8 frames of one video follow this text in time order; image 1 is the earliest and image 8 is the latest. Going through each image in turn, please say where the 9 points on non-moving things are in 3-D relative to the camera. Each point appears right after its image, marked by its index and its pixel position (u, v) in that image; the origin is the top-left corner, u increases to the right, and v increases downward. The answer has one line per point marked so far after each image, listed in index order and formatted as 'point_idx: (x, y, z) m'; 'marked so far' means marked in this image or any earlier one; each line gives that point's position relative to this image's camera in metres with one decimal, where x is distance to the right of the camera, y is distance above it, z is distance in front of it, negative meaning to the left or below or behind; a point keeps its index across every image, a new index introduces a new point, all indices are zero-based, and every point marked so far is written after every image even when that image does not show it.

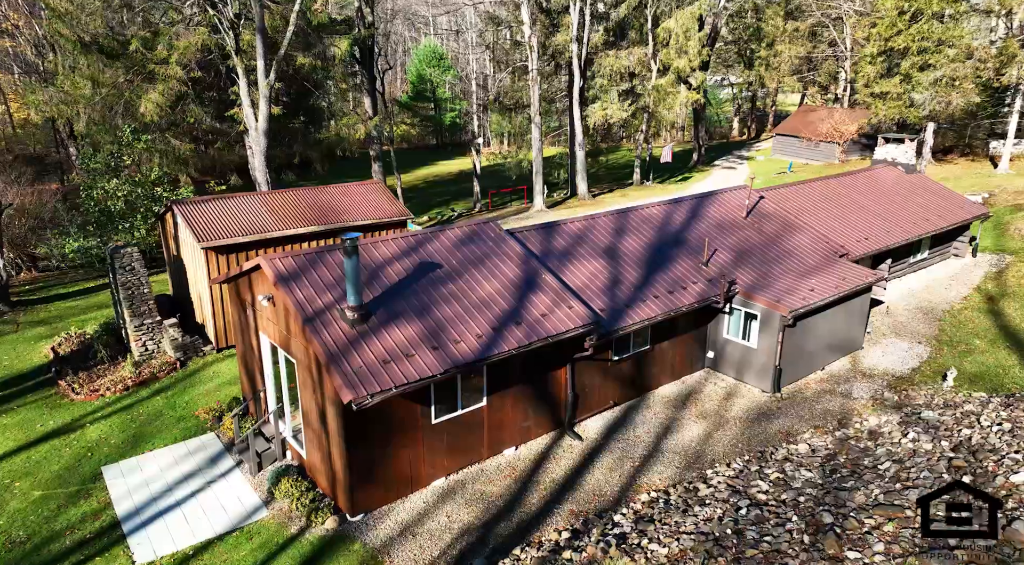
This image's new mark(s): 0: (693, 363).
0: (+4.2, -1.8, +15.7) m
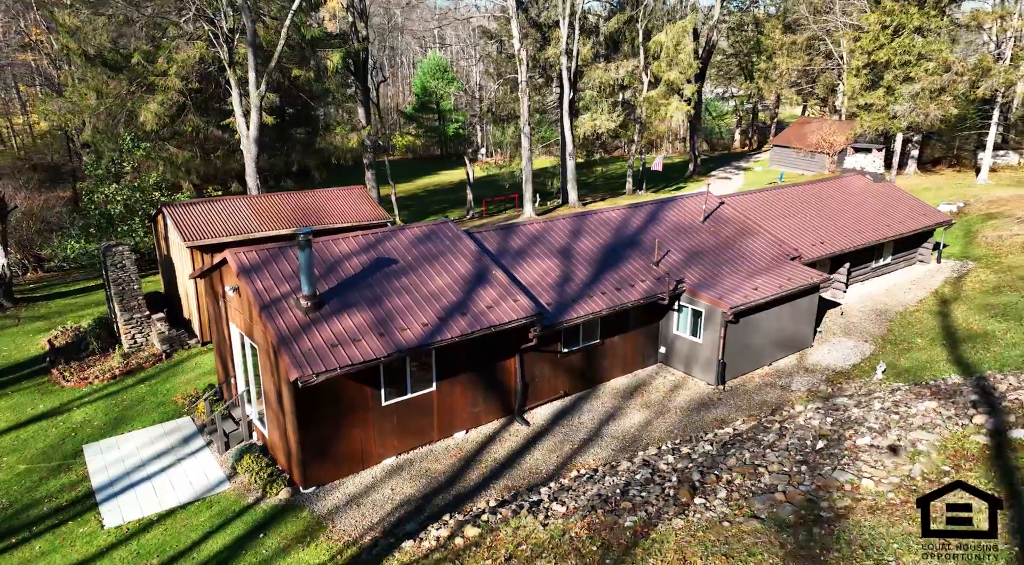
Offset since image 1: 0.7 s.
0: (+3.3, -1.8, +16.6) m
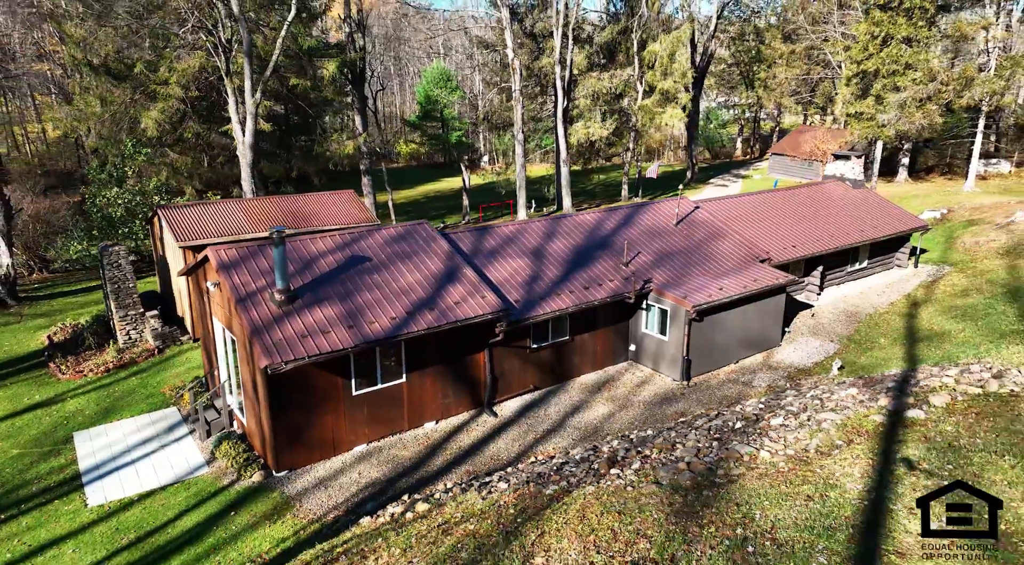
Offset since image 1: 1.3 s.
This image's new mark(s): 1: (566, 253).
0: (+2.6, -1.8, +17.2) m
1: (+1.3, +0.8, +17.1) m
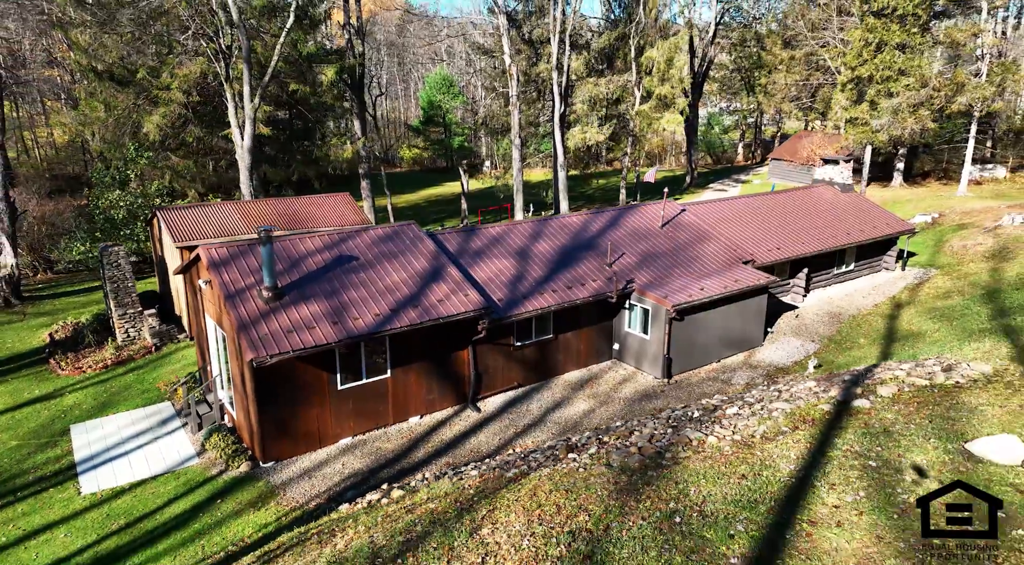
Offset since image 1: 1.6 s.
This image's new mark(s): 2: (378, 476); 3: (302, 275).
0: (+2.3, -1.8, +17.6) m
1: (+1.0, +0.8, +17.6) m
2: (-2.4, -3.5, +12.6) m
3: (-4.3, +0.2, +14.0) m
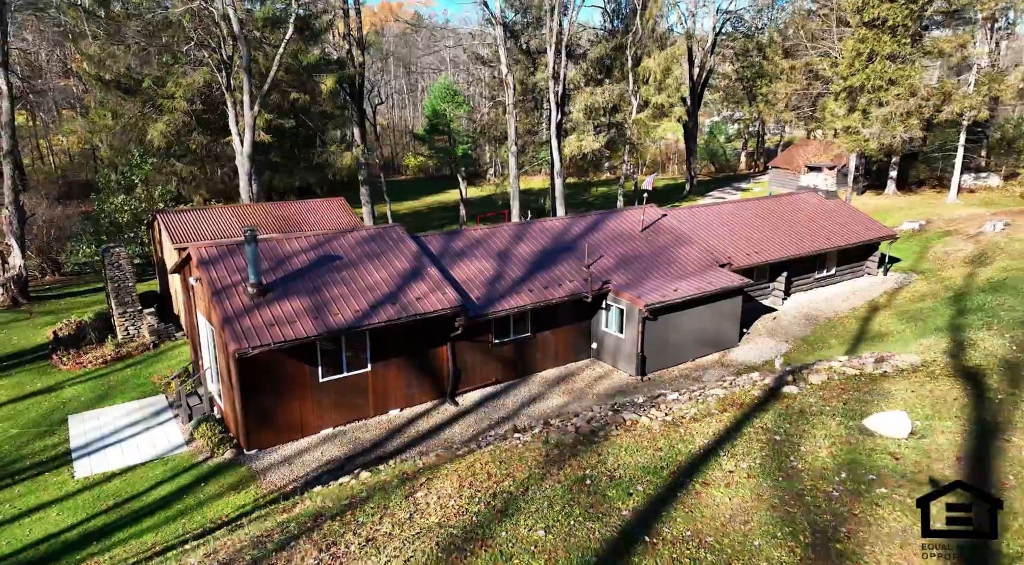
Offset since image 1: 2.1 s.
0: (+1.8, -1.8, +18.3) m
1: (+0.5, +0.7, +18.2) m
2: (-3.0, -3.5, +13.3) m
3: (-4.8, +0.2, +14.8) m
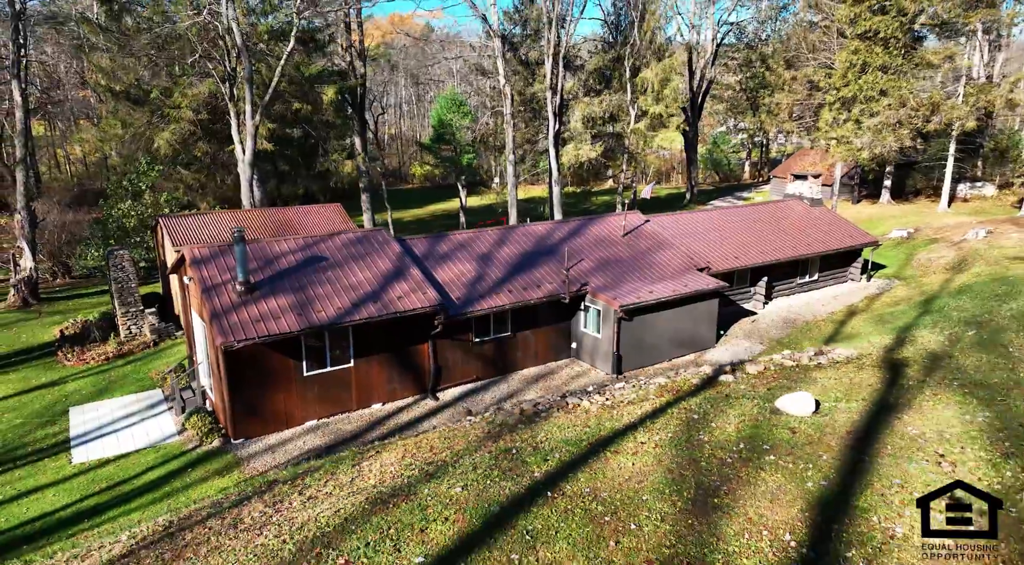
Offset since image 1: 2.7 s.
0: (+1.3, -1.9, +18.9) m
1: (0.0, +0.7, +19.0) m
2: (-3.6, -3.4, +14.0) m
3: (-5.4, +0.2, +15.6) m
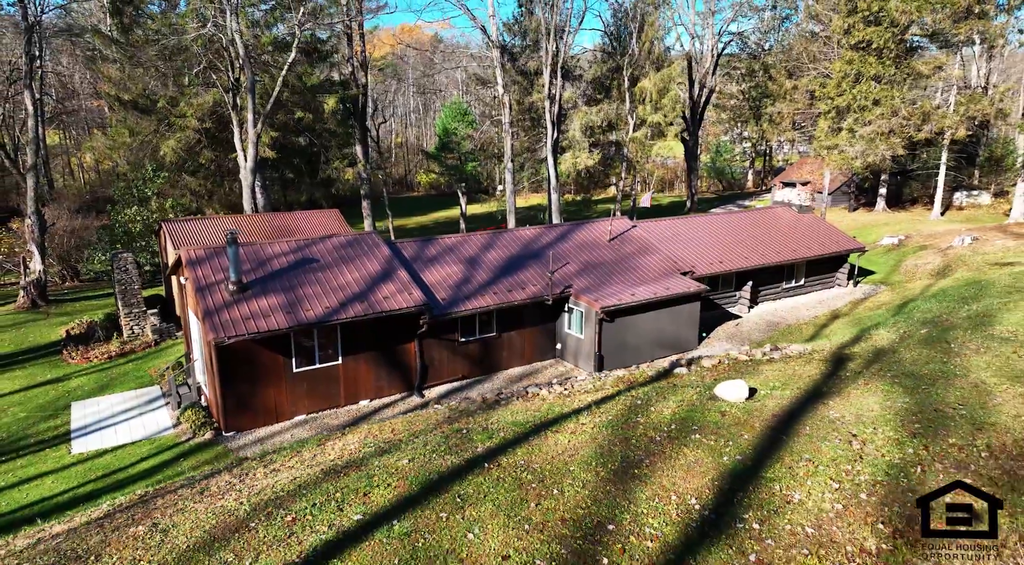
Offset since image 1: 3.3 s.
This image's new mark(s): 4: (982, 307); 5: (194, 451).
0: (+0.9, -2.0, +19.5) m
1: (-0.3, +0.6, +19.6) m
2: (-4.1, -3.4, +14.6) m
3: (-5.8, +0.2, +16.3) m
4: (+10.6, -0.6, +15.6) m
5: (-6.6, -3.5, +14.5) m
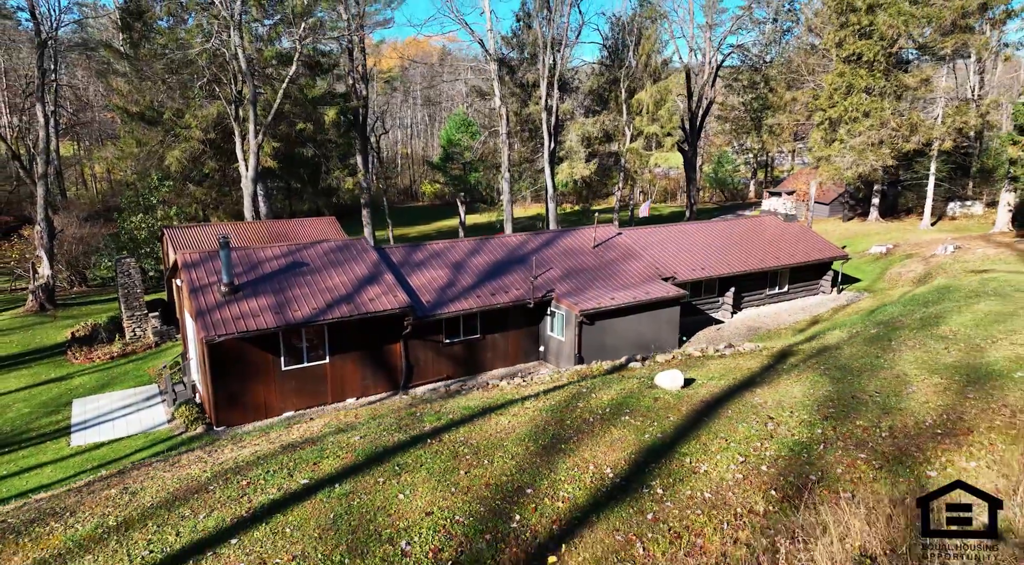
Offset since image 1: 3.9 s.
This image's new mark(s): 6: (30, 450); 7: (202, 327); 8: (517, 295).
0: (+0.4, -2.1, +20.2) m
1: (-0.8, +0.5, +20.3) m
2: (-4.6, -3.5, +15.3) m
3: (-6.3, +0.2, +17.1) m
4: (+10.1, -0.7, +16.2) m
5: (-7.2, -3.6, +15.2) m
6: (-10.7, -3.8, +15.4) m
7: (-6.7, -1.0, +15.1) m
8: (+0.2, -0.4, +19.2) m
